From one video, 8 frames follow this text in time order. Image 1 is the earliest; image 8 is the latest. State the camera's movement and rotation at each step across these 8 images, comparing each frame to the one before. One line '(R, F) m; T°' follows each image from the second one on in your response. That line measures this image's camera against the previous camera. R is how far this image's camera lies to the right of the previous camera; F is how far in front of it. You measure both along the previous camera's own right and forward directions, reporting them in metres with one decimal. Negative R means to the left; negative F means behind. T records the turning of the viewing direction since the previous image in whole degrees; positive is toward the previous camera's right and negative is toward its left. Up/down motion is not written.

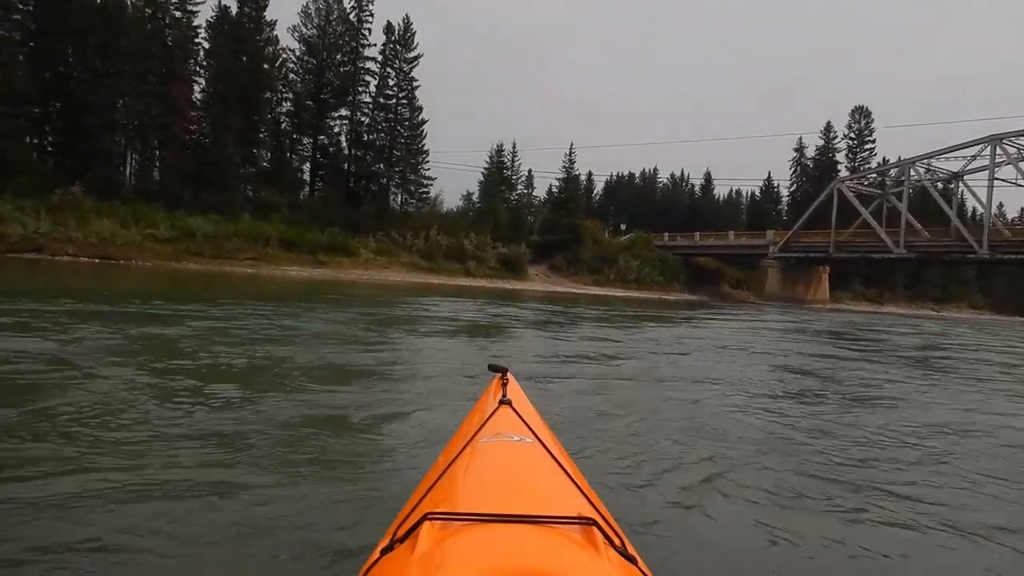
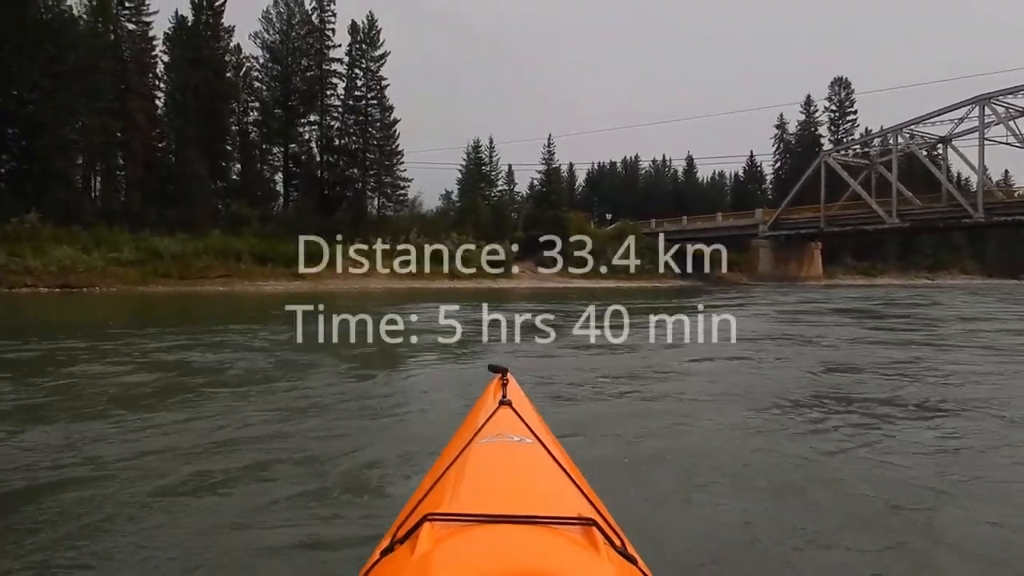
(+0.1, +1.1) m; +1°
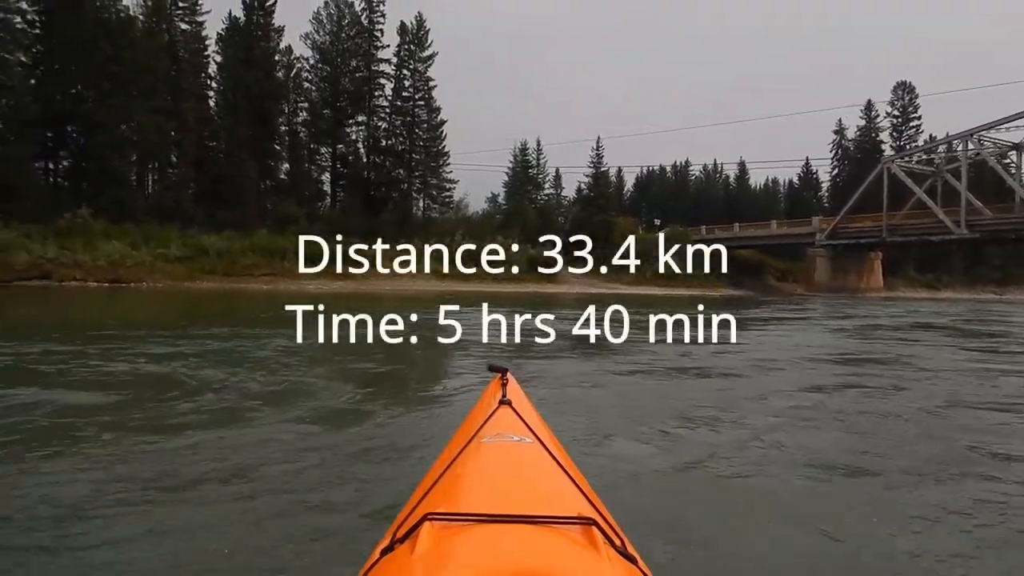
(0.0, +0.6) m; -3°
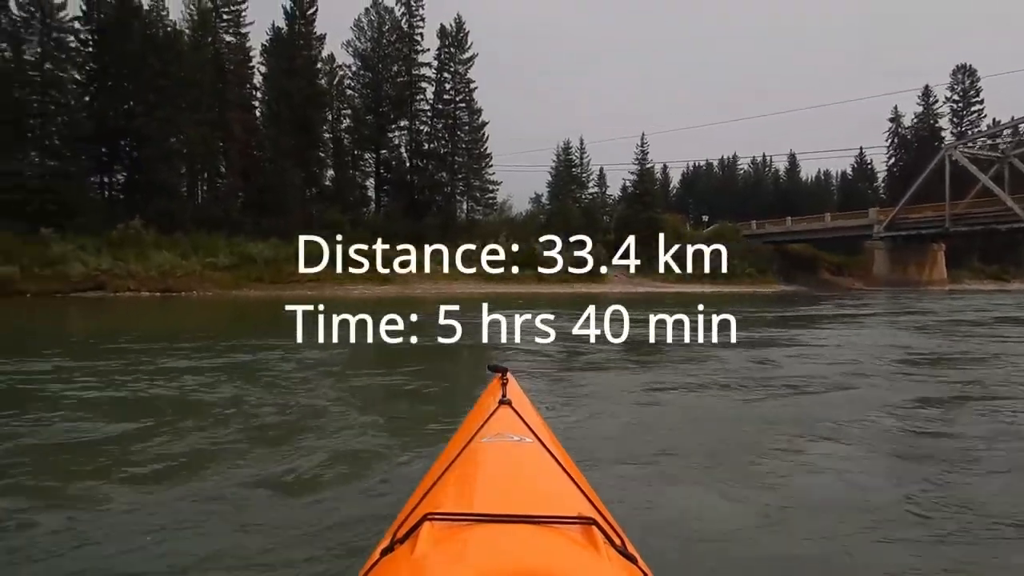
(0.0, +0.4) m; -4°
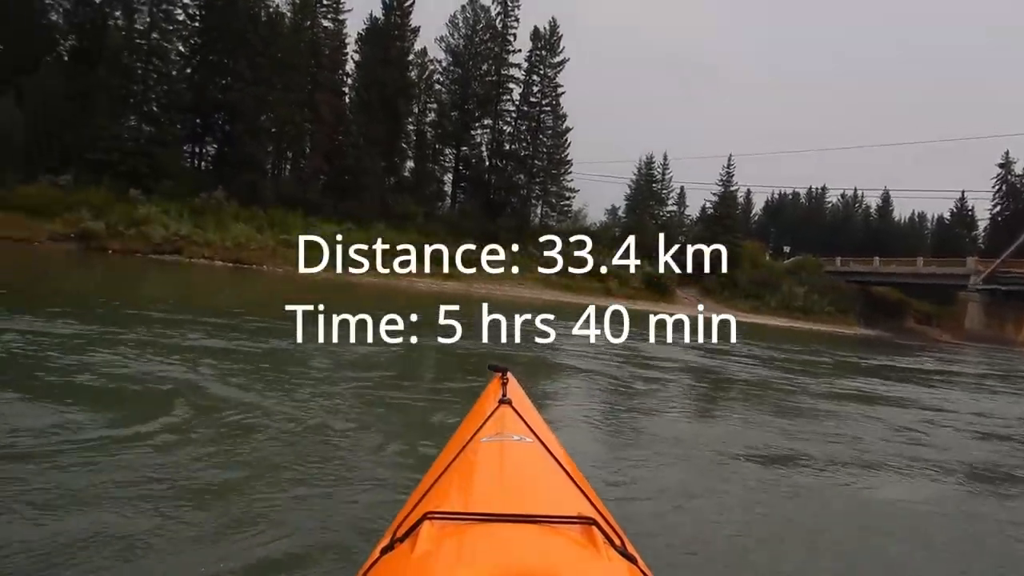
(0.0, +0.5) m; -5°
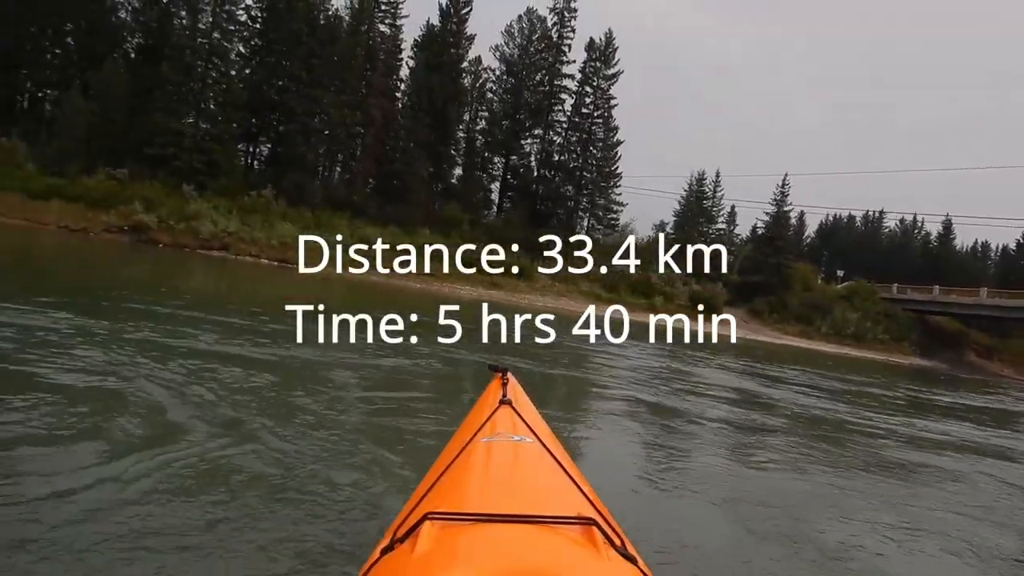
(0.0, +0.3) m; -3°
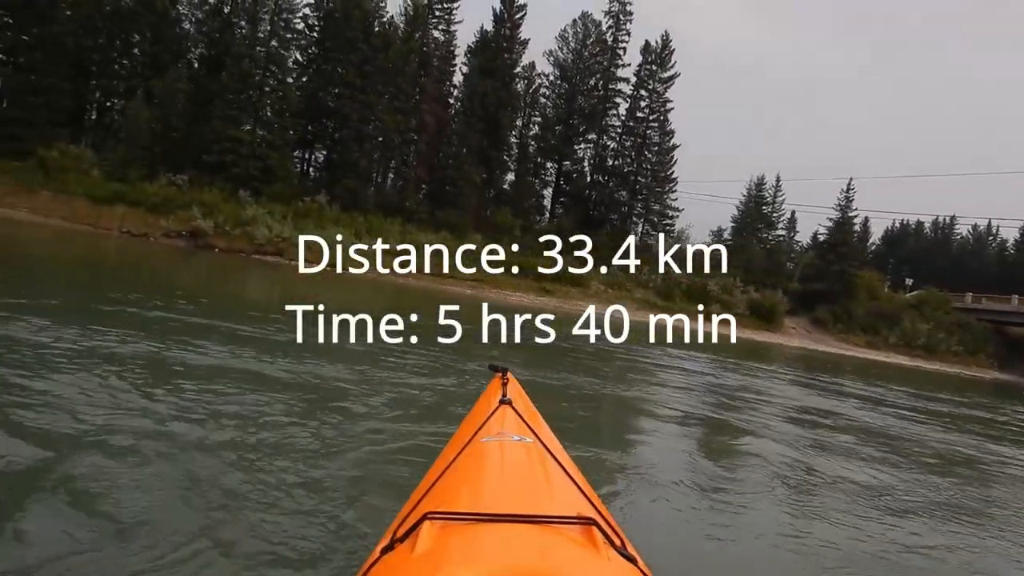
(0.0, +0.4) m; -4°
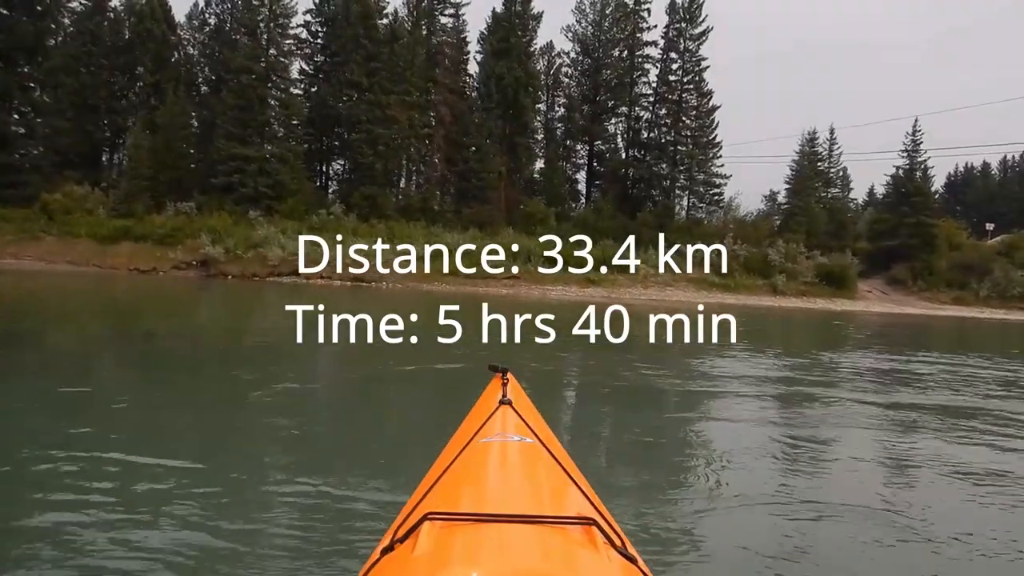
(+0.1, +2.4) m; -4°
